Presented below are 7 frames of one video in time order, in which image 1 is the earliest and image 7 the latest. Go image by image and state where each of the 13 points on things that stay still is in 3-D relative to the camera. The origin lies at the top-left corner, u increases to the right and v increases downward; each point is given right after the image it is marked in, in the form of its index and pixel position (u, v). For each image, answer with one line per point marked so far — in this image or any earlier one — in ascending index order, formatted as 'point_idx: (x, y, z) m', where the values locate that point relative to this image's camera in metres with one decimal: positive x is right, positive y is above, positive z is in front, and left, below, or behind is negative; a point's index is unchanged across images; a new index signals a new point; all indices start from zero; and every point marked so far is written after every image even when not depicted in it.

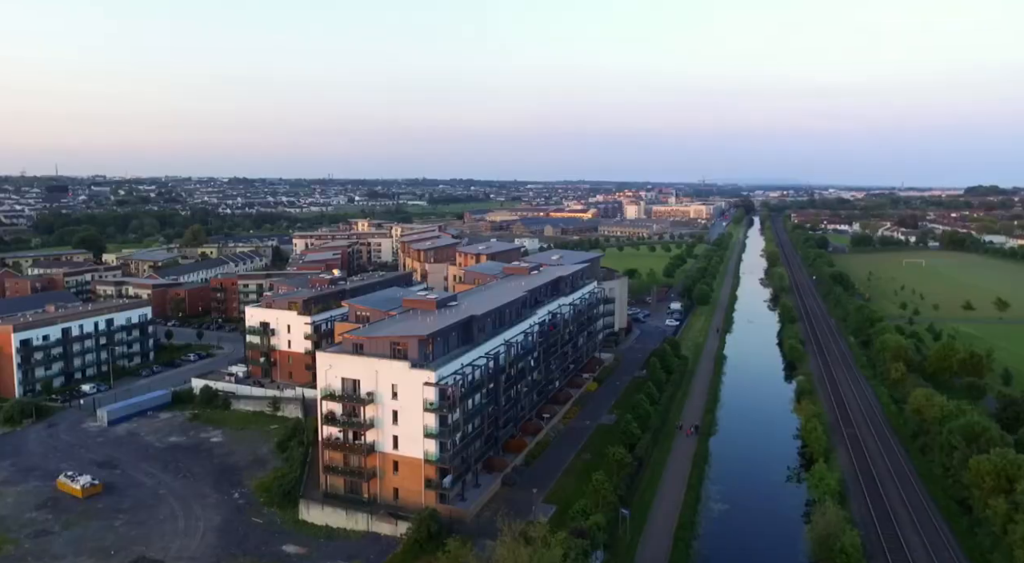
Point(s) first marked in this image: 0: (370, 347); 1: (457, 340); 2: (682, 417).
0: (-3.1, -1.5, +14.5) m
1: (-1.3, -1.4, +15.9) m
2: (+4.9, -4.0, +19.2) m
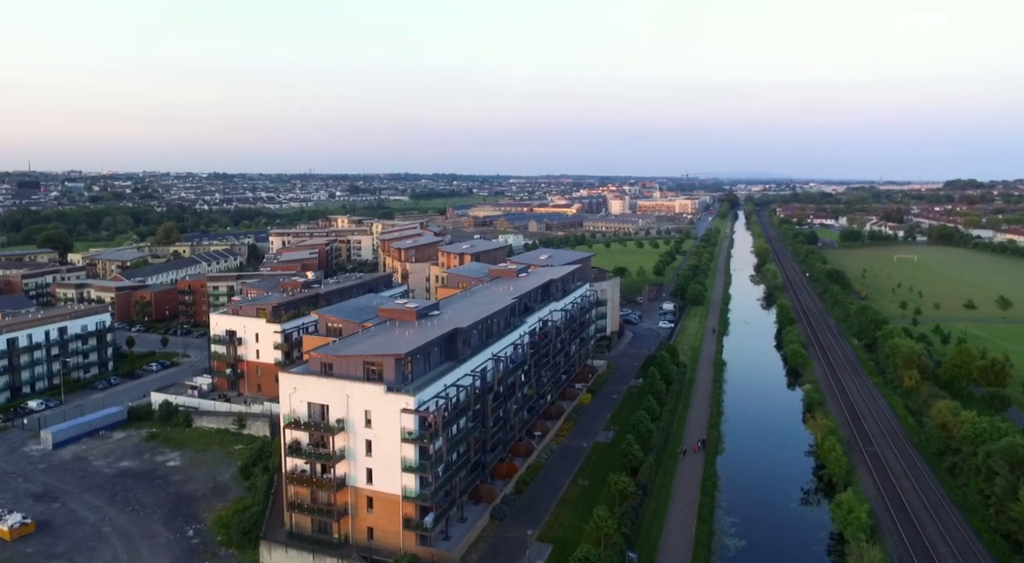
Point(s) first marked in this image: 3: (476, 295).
0: (-3.3, -1.7, +12.8) m
1: (-1.6, -1.6, +14.1) m
2: (+4.6, -4.1, +17.7) m
3: (-1.1, -0.4, +19.5) m
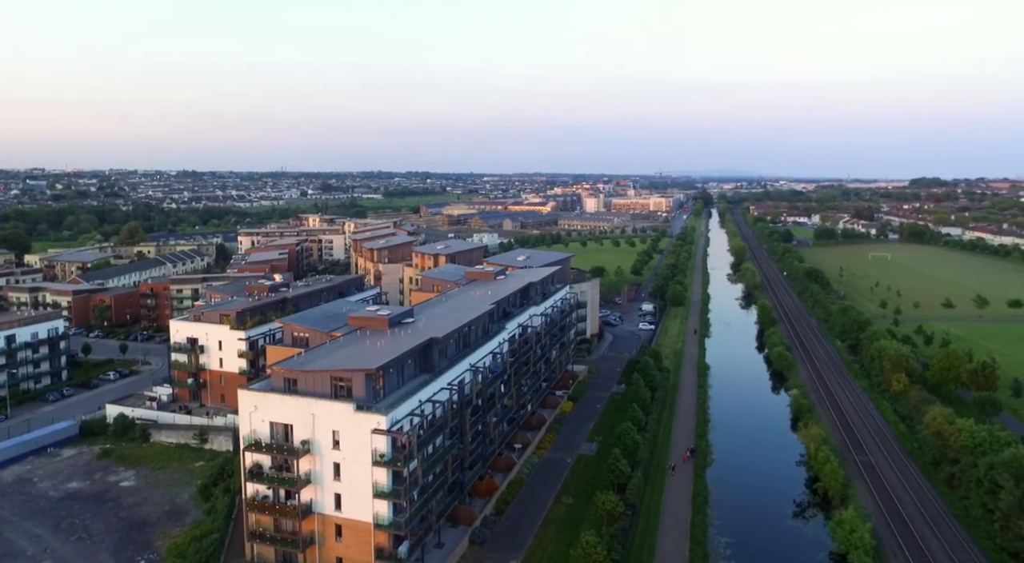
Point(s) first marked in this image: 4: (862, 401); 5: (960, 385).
0: (-3.7, -1.8, +11.7) m
1: (-1.9, -1.7, +13.1) m
2: (+4.1, -4.2, +16.9) m
3: (-1.7, -0.5, +18.6) m
4: (+10.4, -3.6, +19.7) m
5: (+12.7, -3.0, +18.9) m
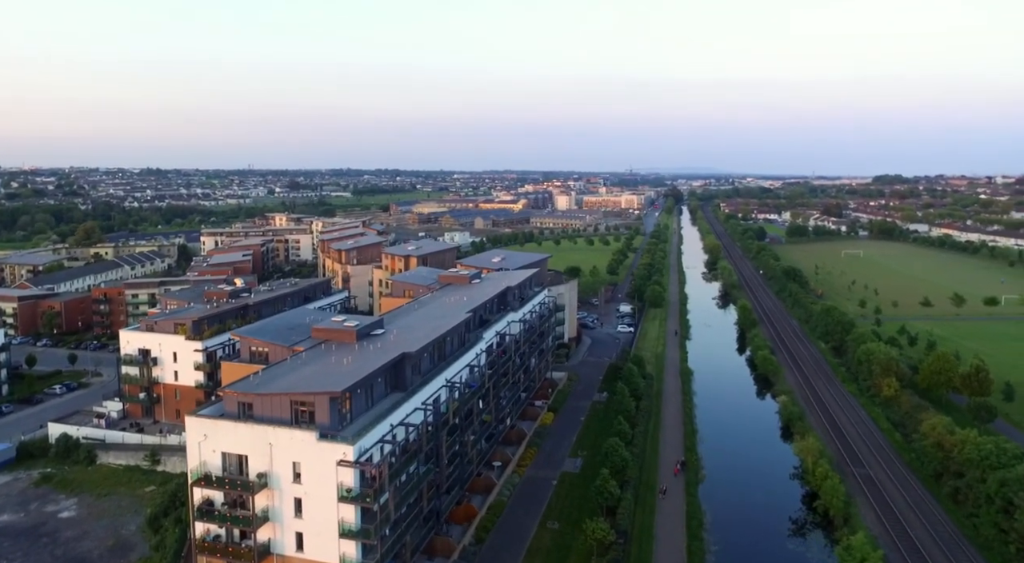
0: (-4.0, -2.0, +10.4) m
1: (-2.3, -1.9, +11.9) m
2: (+3.6, -4.3, +16.0) m
3: (-2.3, -0.7, +17.4) m
4: (+9.8, -3.6, +19.0) m
5: (+12.1, -3.0, +18.3) m
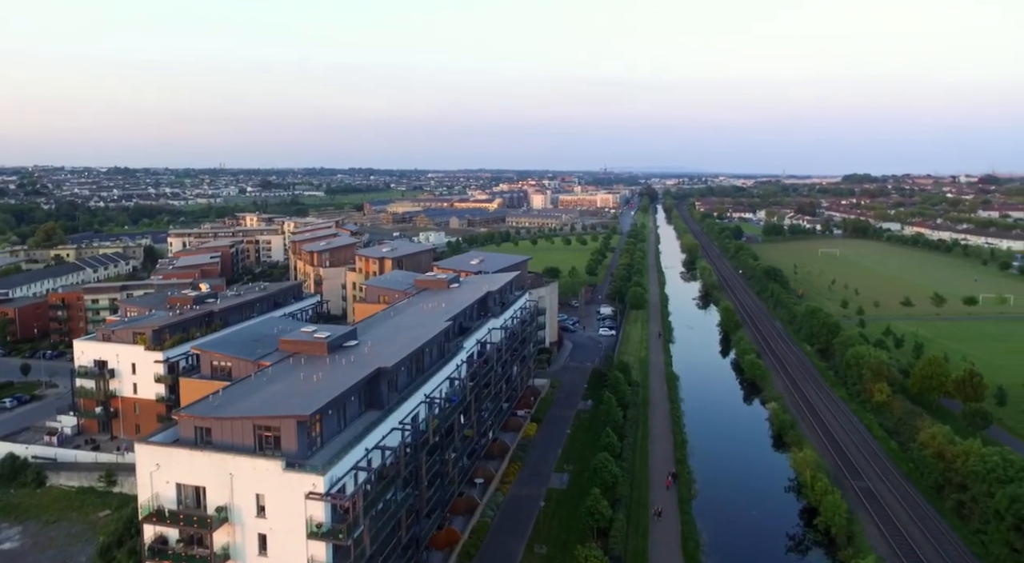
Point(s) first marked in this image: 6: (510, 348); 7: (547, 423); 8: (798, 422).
0: (-4.1, -2.2, +9.4) m
1: (-2.5, -2.1, +11.0) m
2: (+3.2, -4.4, +15.2) m
3: (-2.7, -0.8, +16.4) m
4: (+9.2, -3.7, +18.5) m
5: (+11.6, -3.0, +17.9) m
6: (0.0, -1.9, +18.5) m
7: (+1.0, -4.0, +18.6) m
8: (+7.6, -3.8, +17.7) m
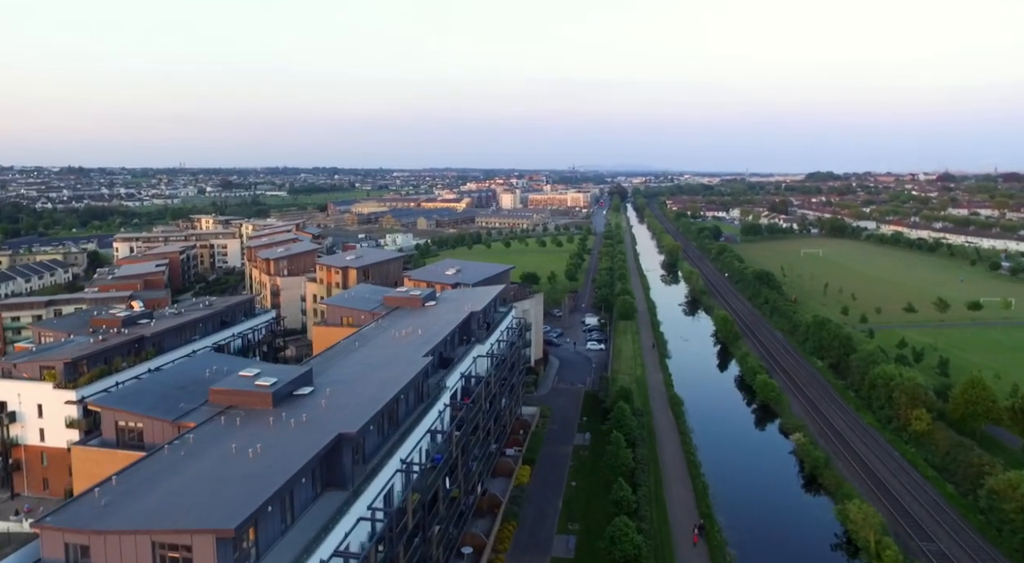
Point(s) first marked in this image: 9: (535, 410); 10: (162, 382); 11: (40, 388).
0: (-4.0, -2.7, +6.5) m
1: (-2.5, -2.5, +8.1) m
2: (+3.1, -4.8, +12.6) m
3: (-2.9, -1.3, +13.5) m
4: (+9.0, -4.0, +16.2) m
5: (+11.4, -3.4, +15.7) m
6: (-0.3, -2.3, +15.7) m
7: (+0.7, -4.4, +15.9) m
8: (+7.4, -4.1, +15.3) m
9: (+0.6, -3.7, +19.0) m
10: (-5.7, -1.7, +10.9) m
11: (-11.0, -2.5, +15.5) m
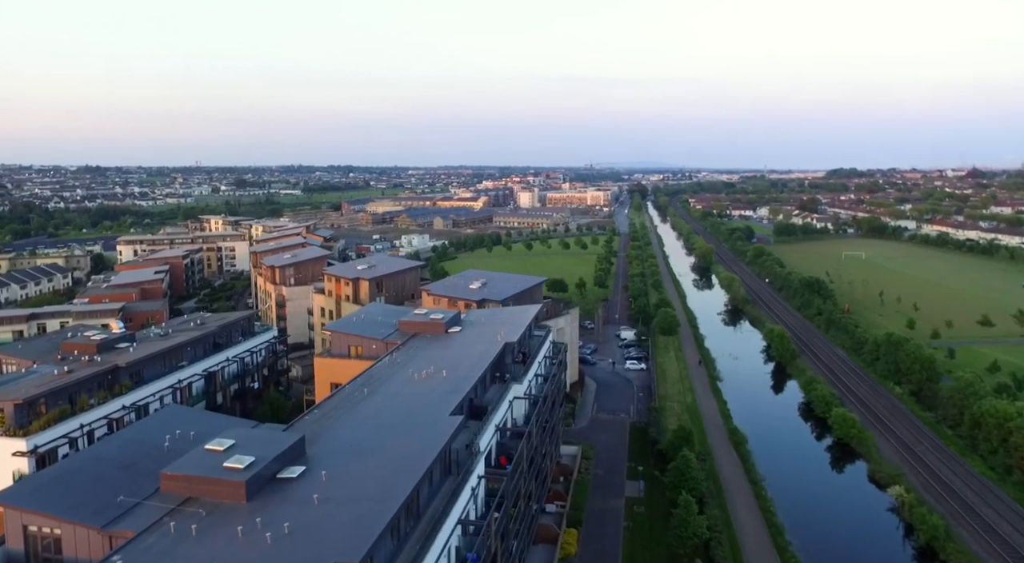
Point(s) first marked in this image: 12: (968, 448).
0: (-3.3, -3.2, +3.8) m
1: (-1.8, -3.0, +5.4) m
2: (+3.9, -5.3, +9.8) m
3: (-2.1, -1.7, +10.8) m
4: (+9.8, -4.5, +13.2) m
5: (+12.2, -3.8, +12.6) m
6: (+0.5, -2.8, +12.9) m
7: (+1.6, -4.8, +13.1) m
8: (+8.2, -4.6, +12.4) m
9: (+1.5, -4.1, +16.2) m
10: (-5.0, -2.2, +8.2) m
11: (-10.2, -2.9, +13.0) m
12: (+10.8, -3.9, +15.9) m
